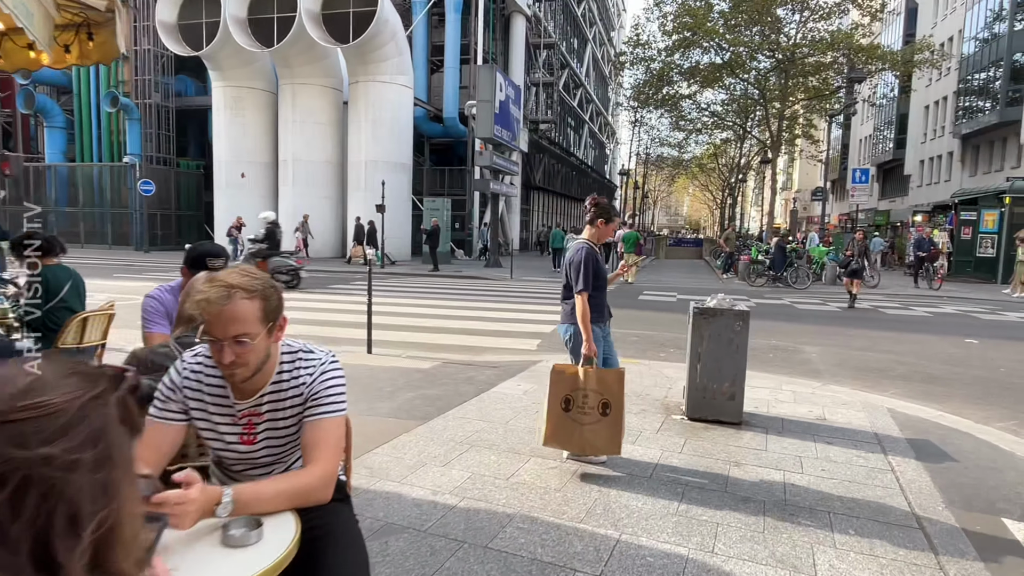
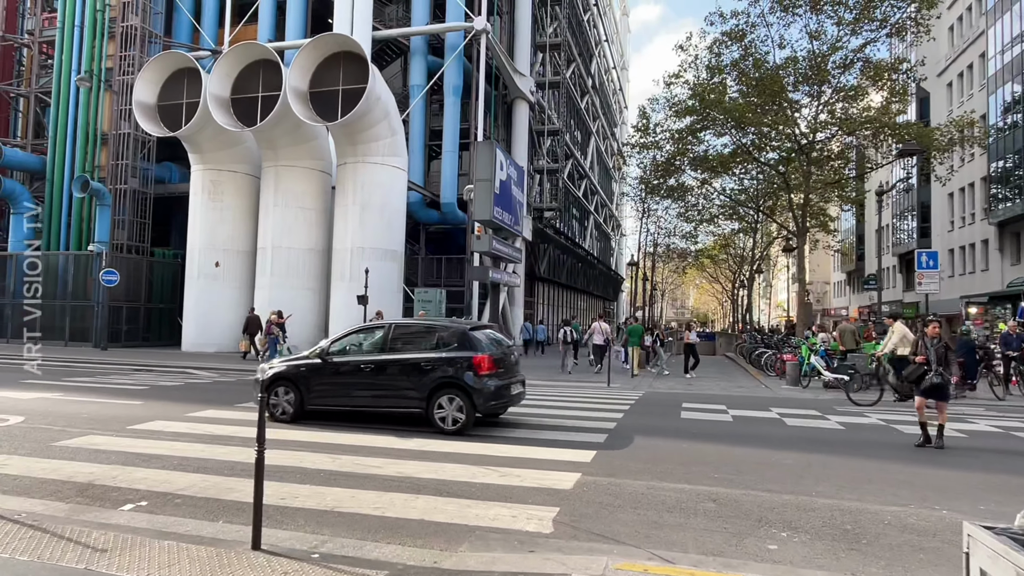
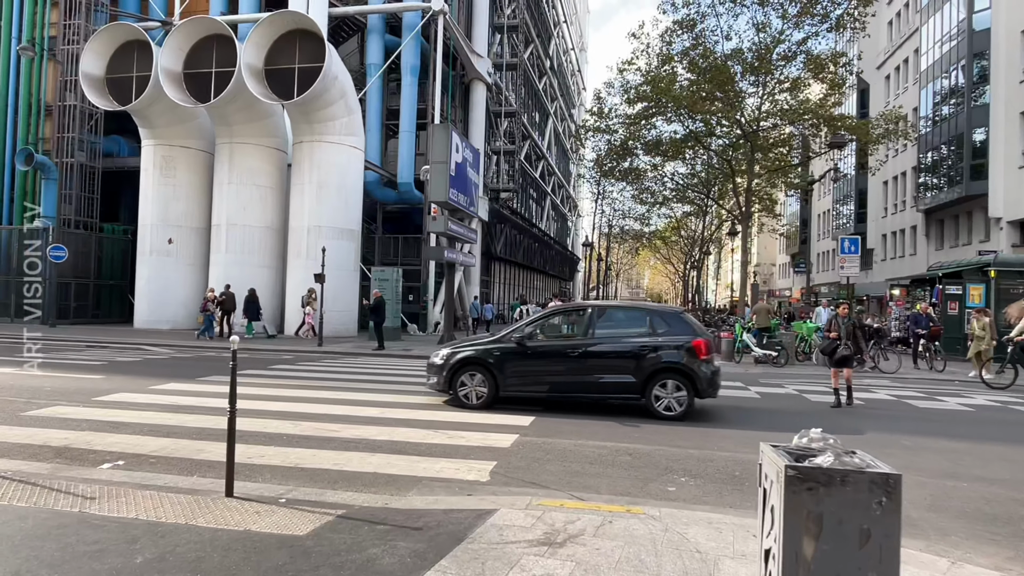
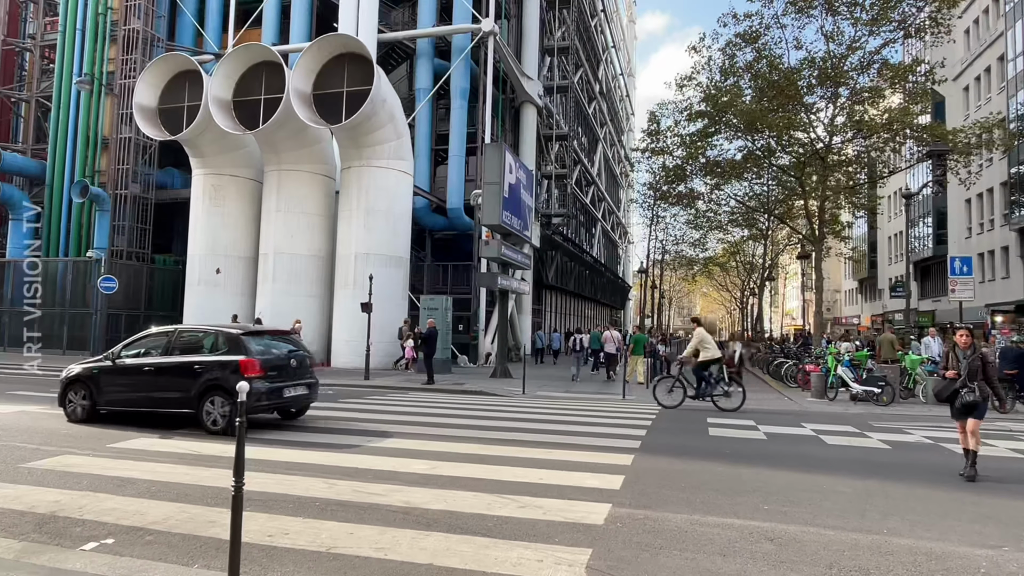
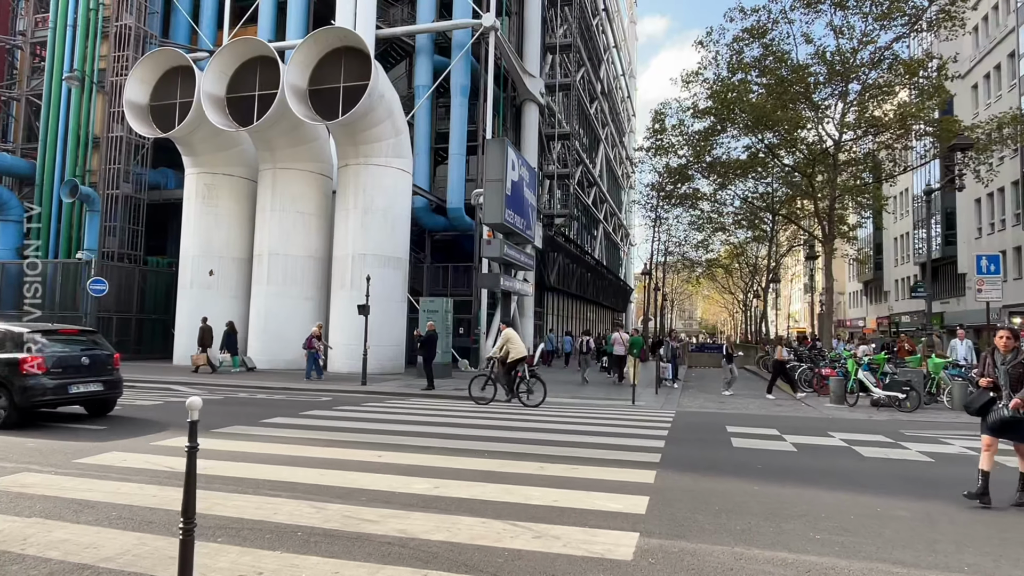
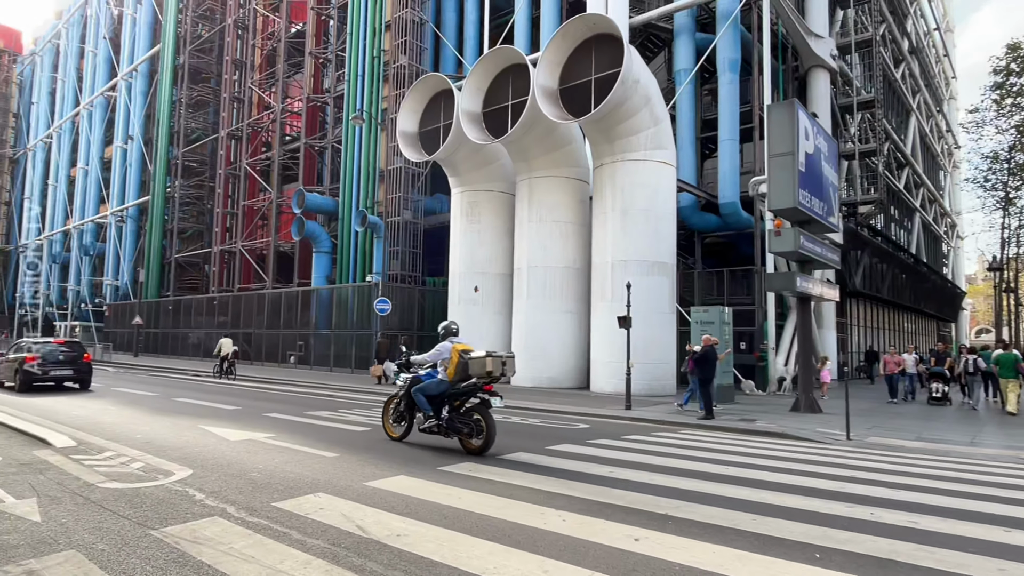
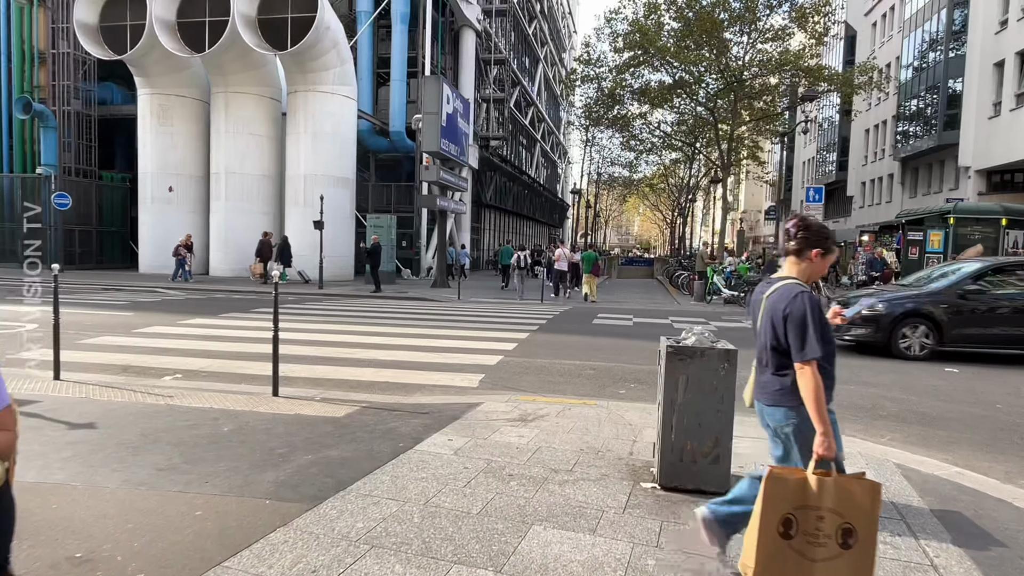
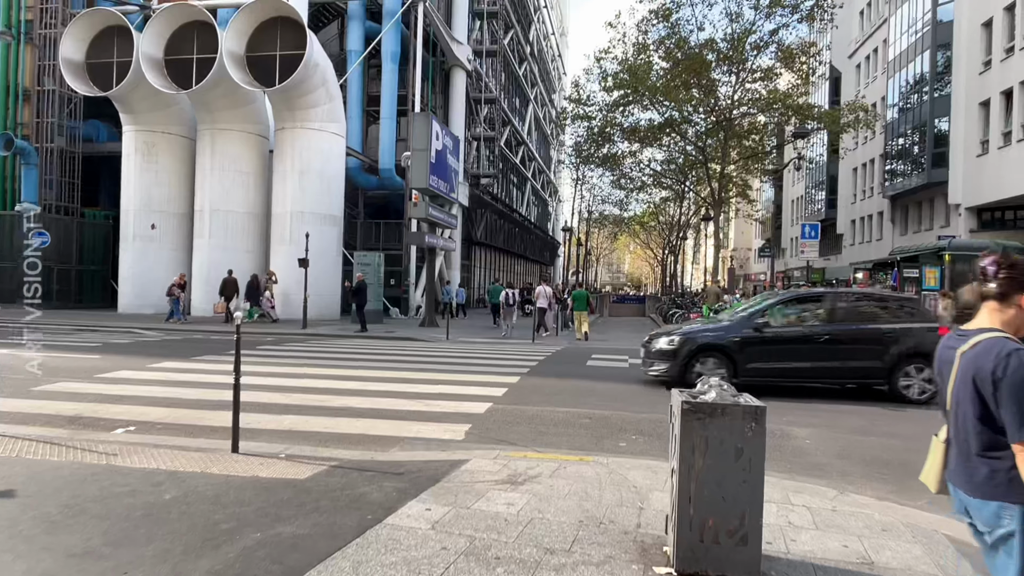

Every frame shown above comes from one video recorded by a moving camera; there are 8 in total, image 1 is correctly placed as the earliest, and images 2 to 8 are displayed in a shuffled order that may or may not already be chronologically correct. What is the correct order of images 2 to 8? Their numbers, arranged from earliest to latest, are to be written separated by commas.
7, 8, 3, 2, 4, 5, 6
